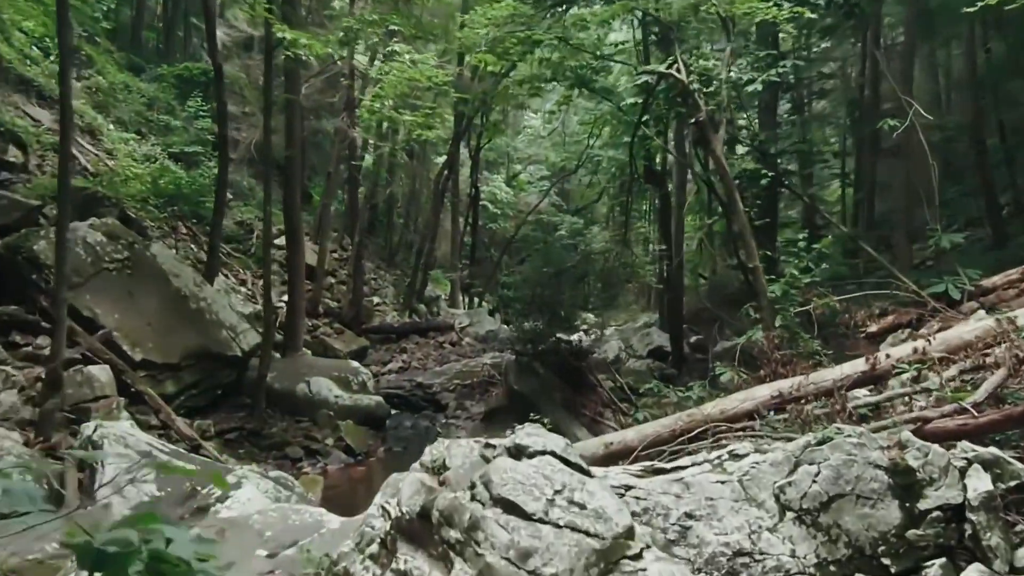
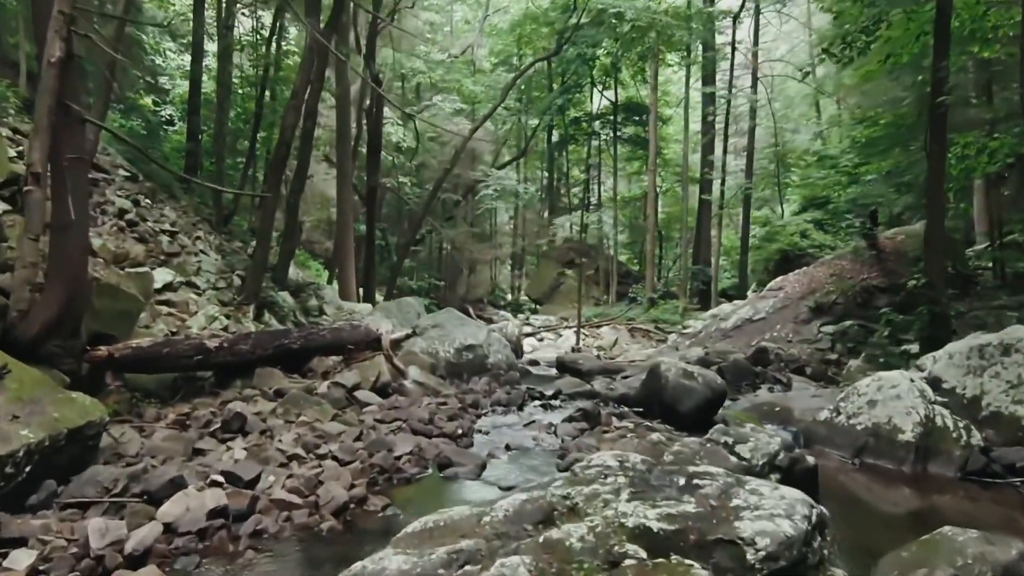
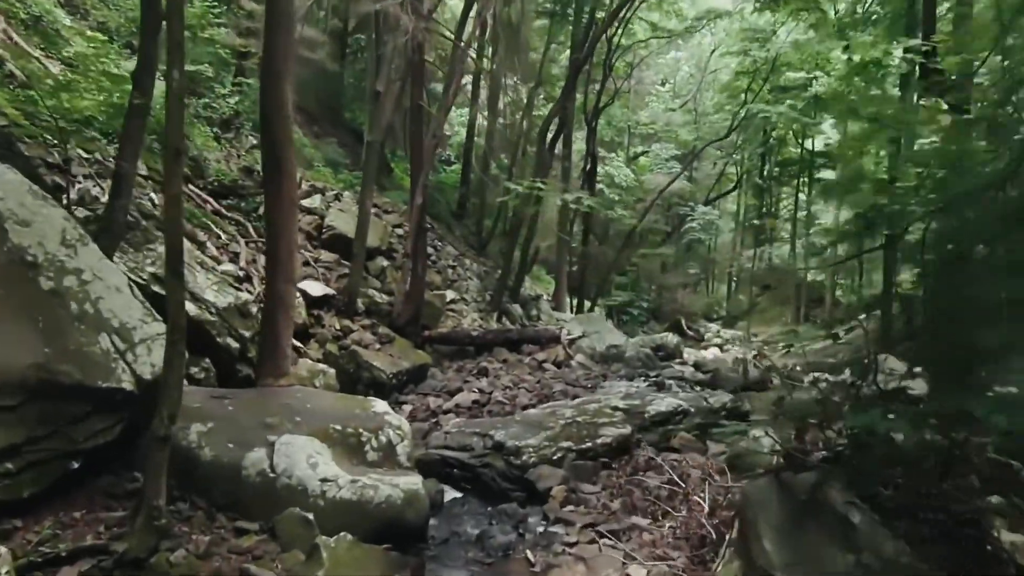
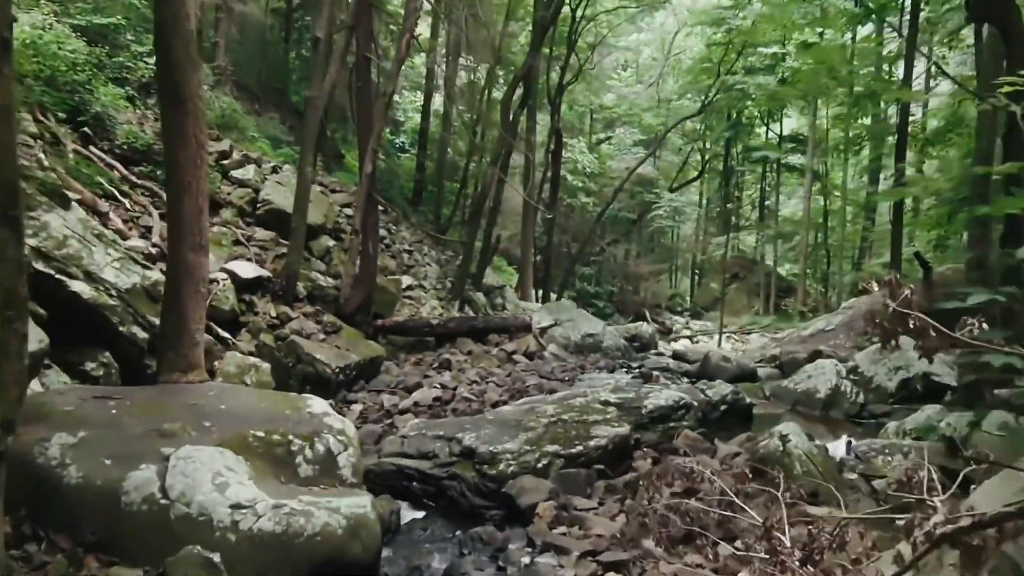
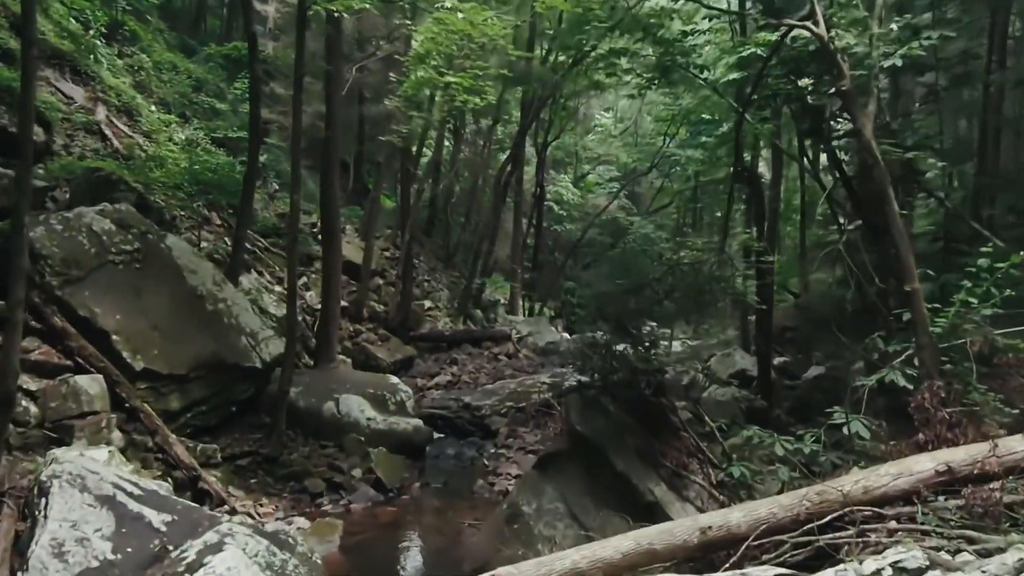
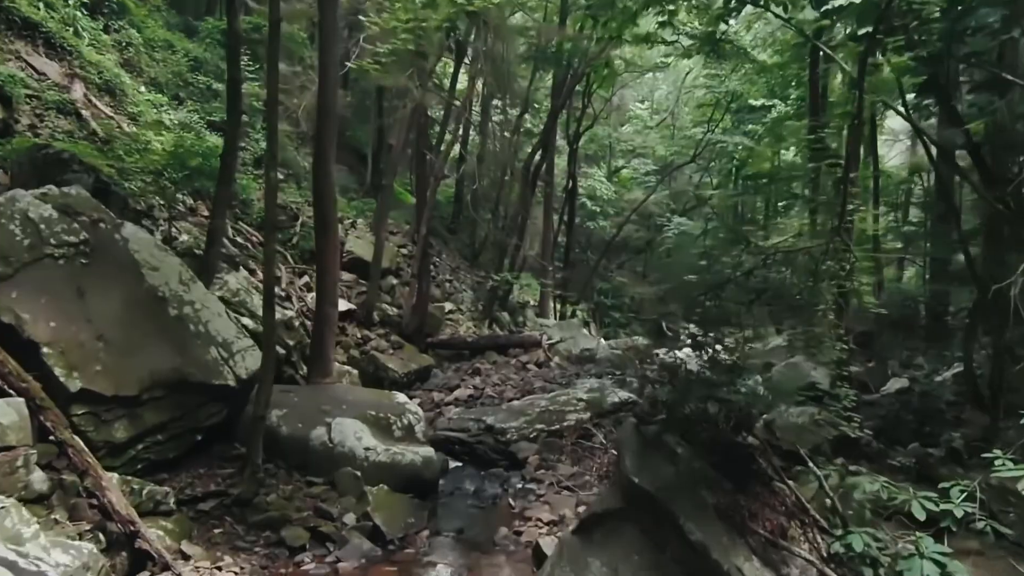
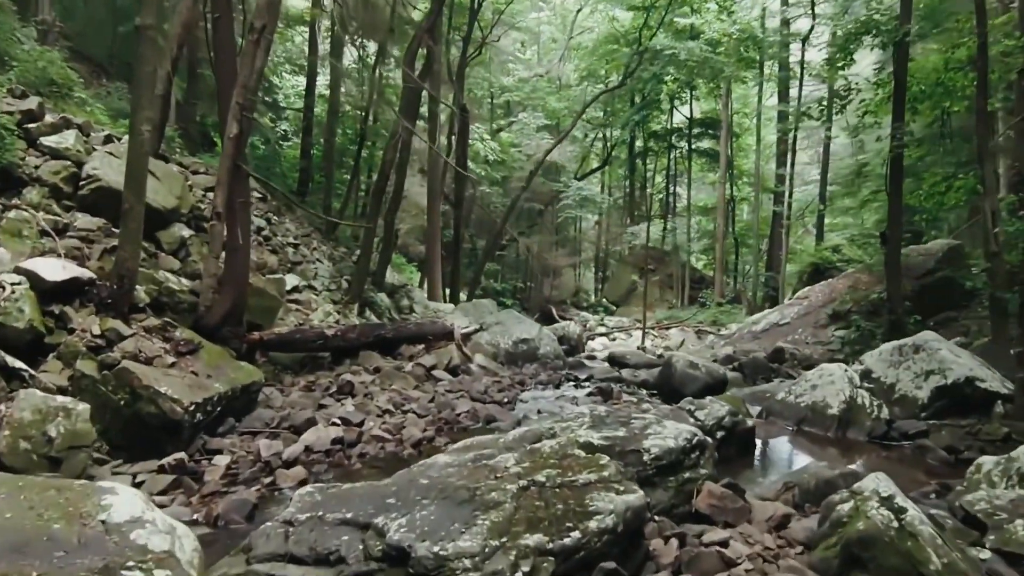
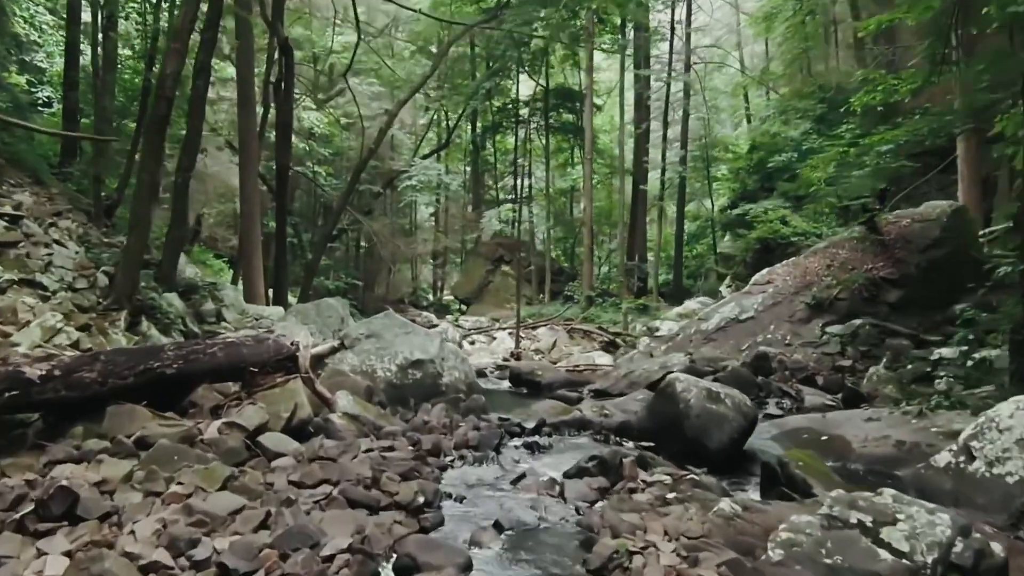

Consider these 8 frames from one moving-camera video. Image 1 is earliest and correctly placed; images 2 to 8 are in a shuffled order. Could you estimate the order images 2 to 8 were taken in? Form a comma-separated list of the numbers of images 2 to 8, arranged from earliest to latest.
5, 6, 3, 4, 7, 2, 8
